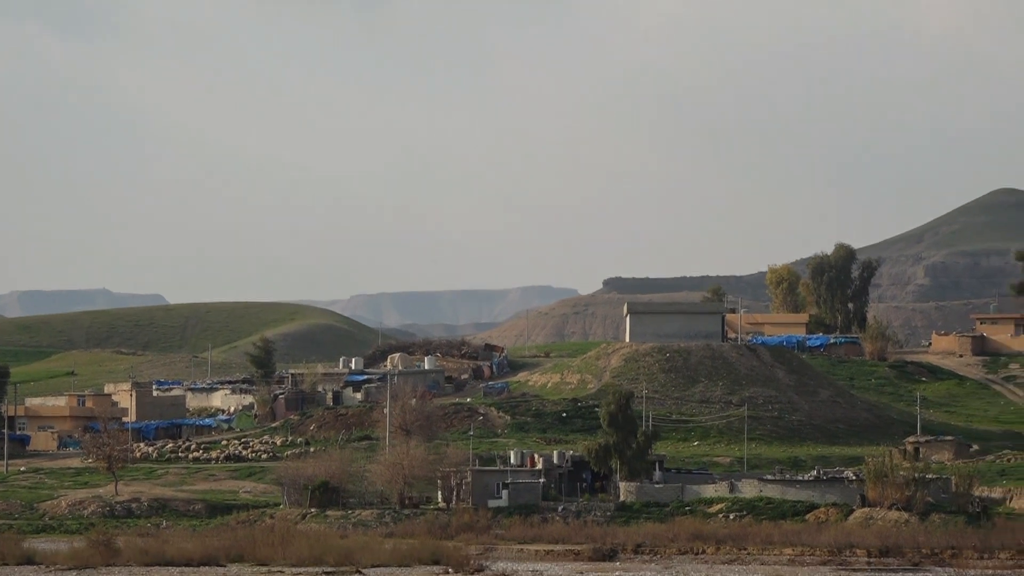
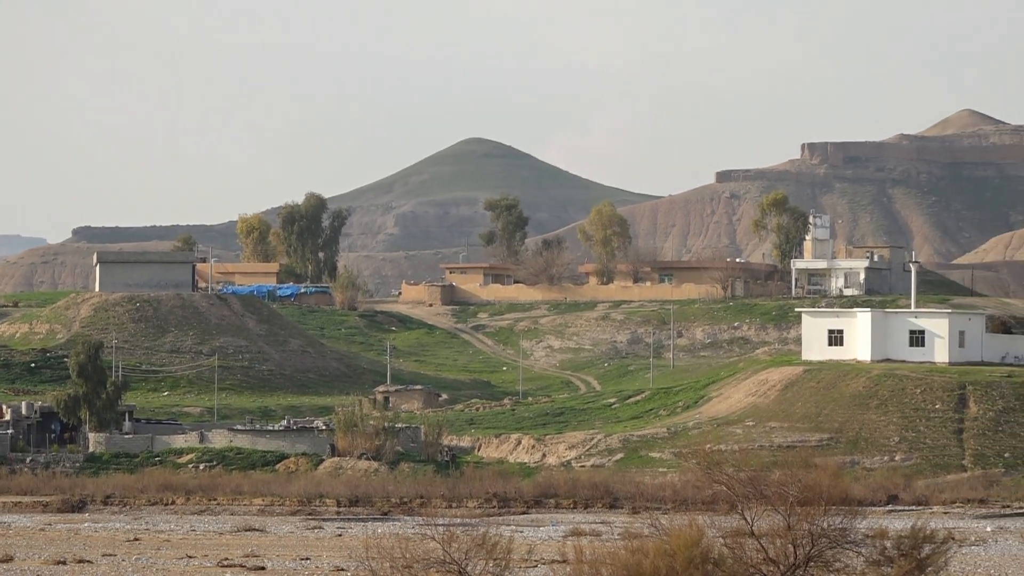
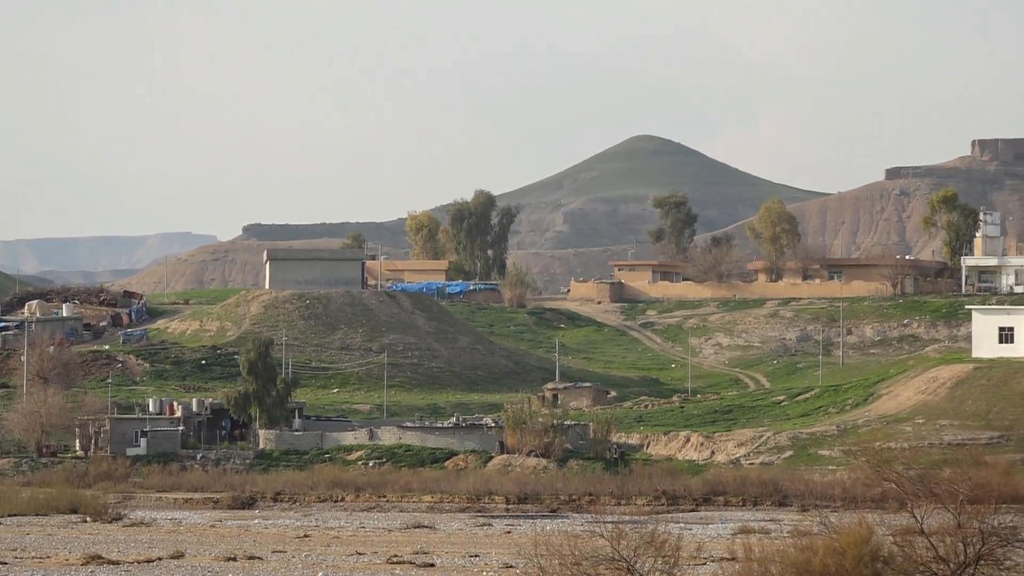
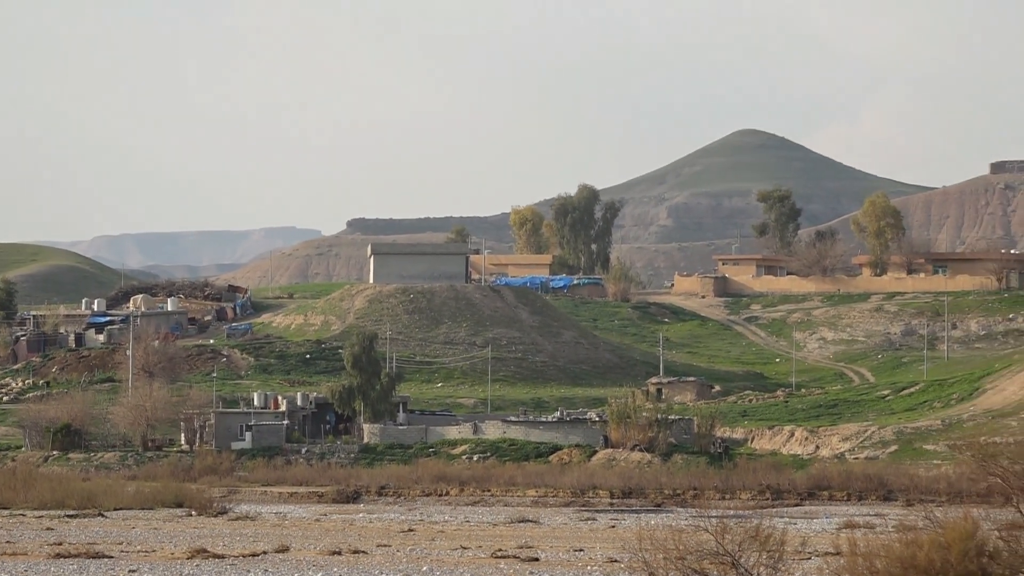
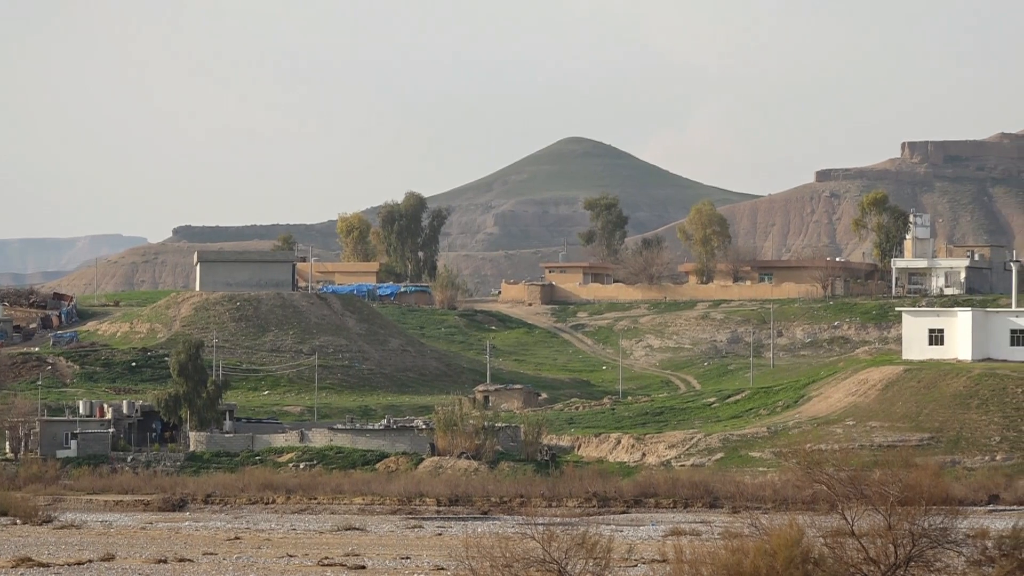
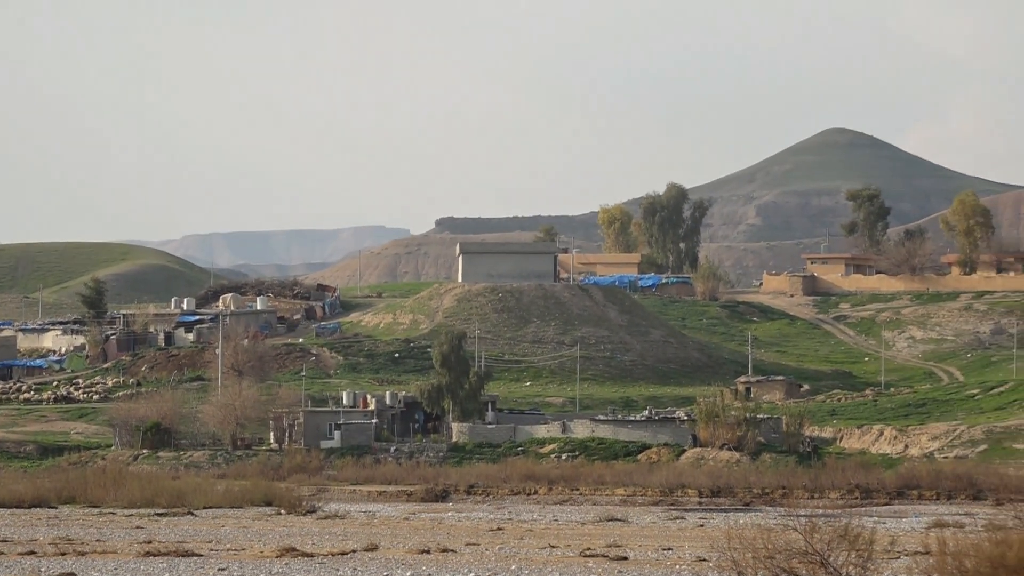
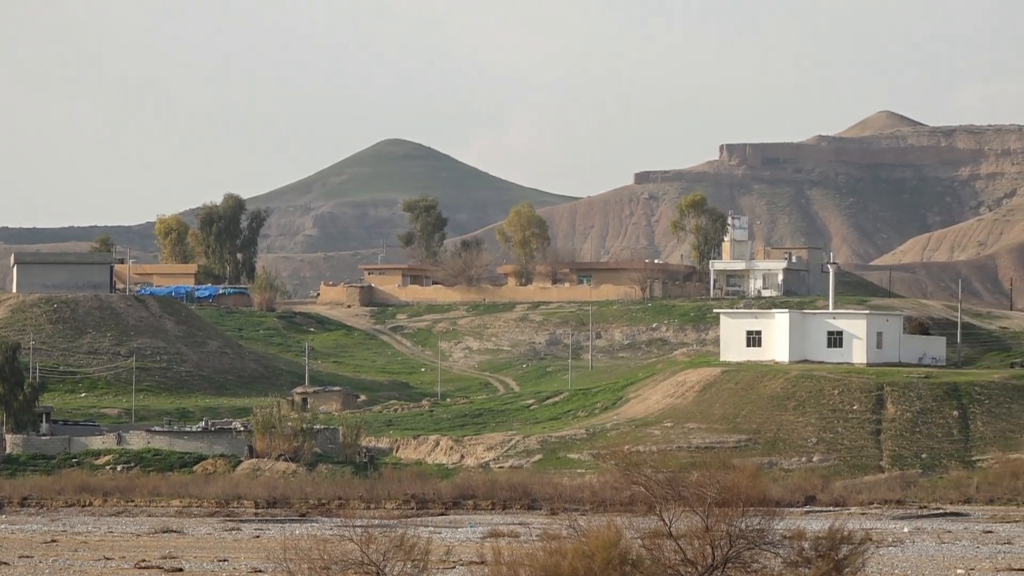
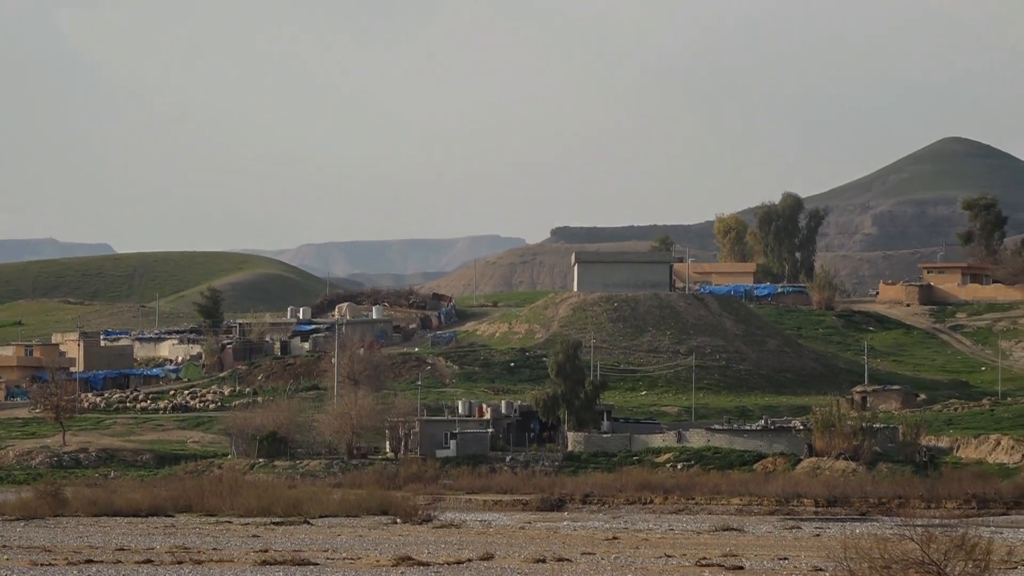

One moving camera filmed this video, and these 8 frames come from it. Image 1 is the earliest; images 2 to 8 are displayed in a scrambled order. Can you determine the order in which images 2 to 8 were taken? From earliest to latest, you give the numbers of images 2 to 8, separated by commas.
8, 6, 4, 3, 5, 2, 7
